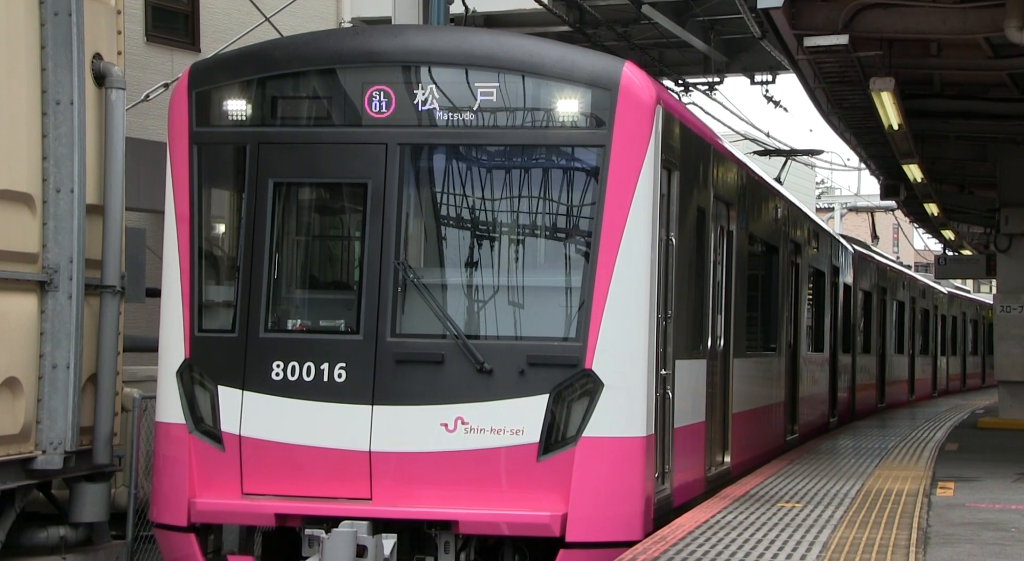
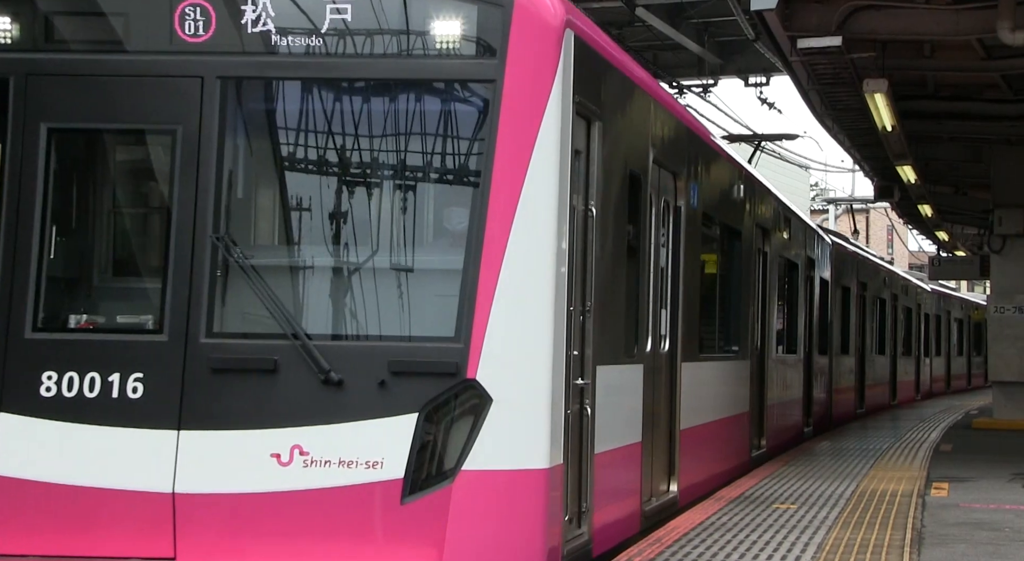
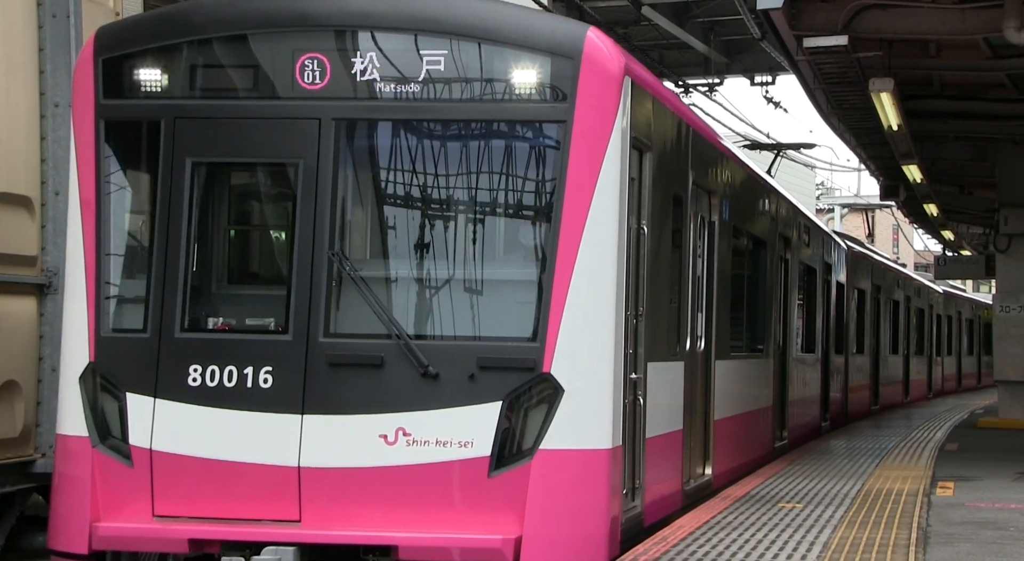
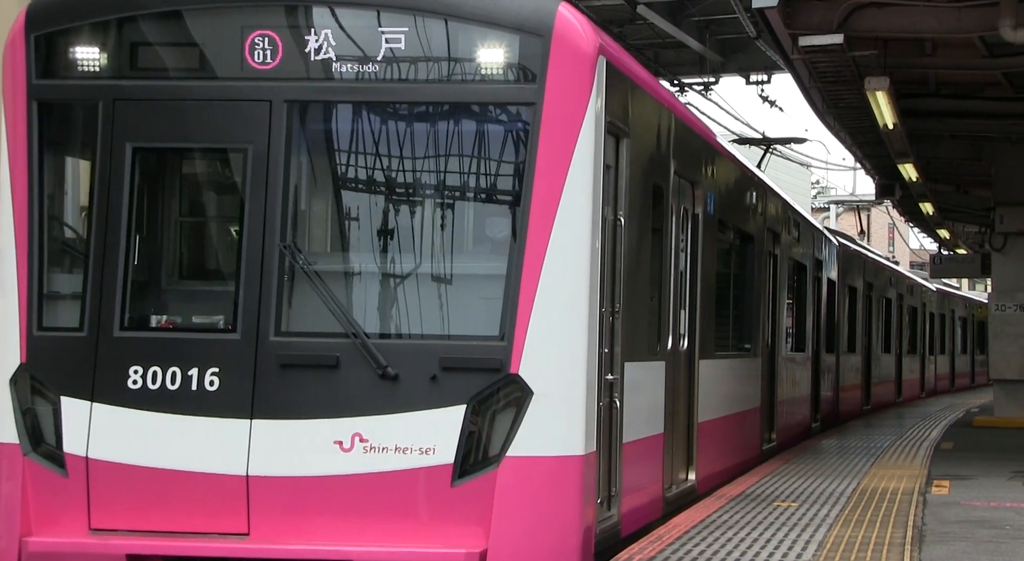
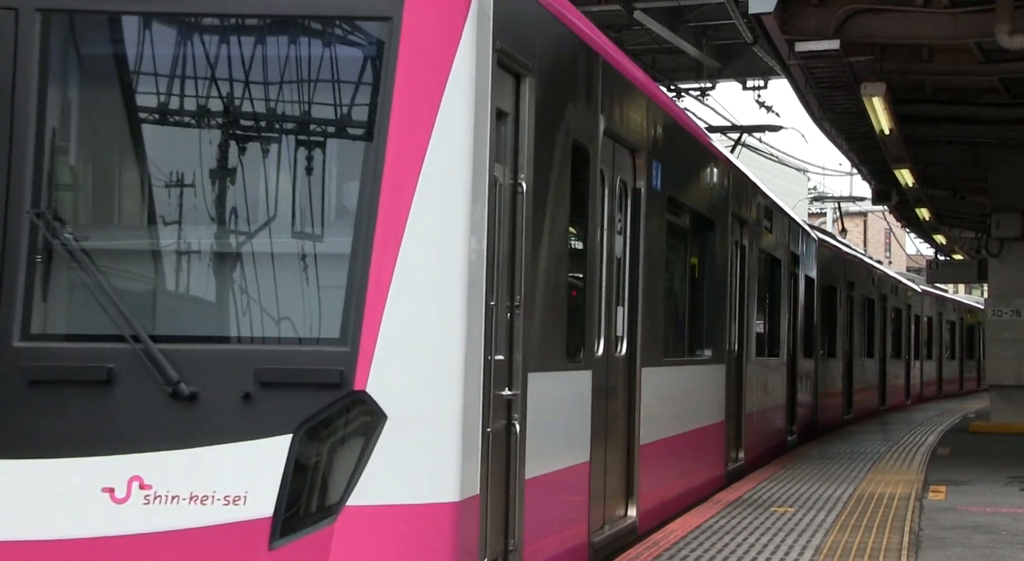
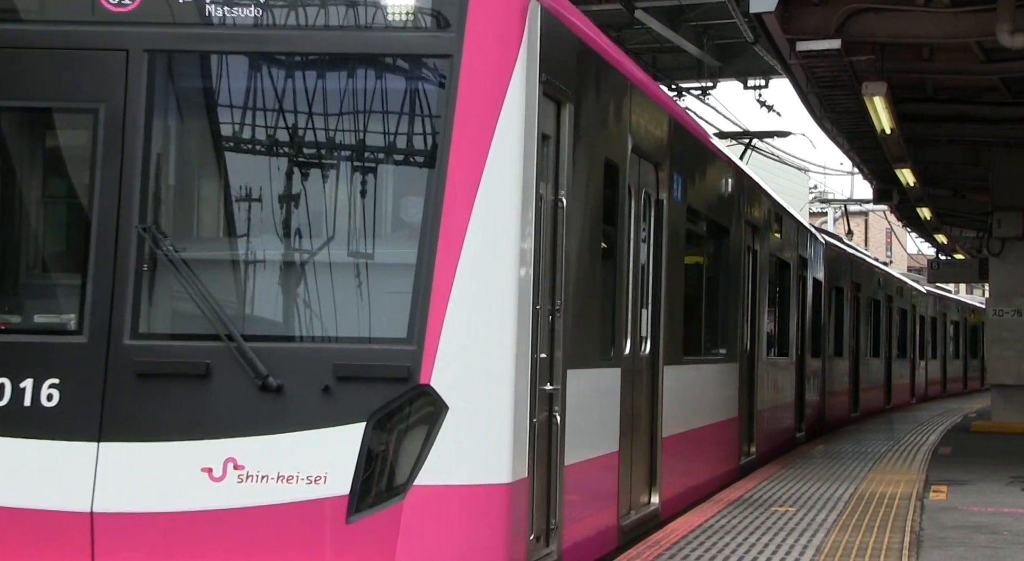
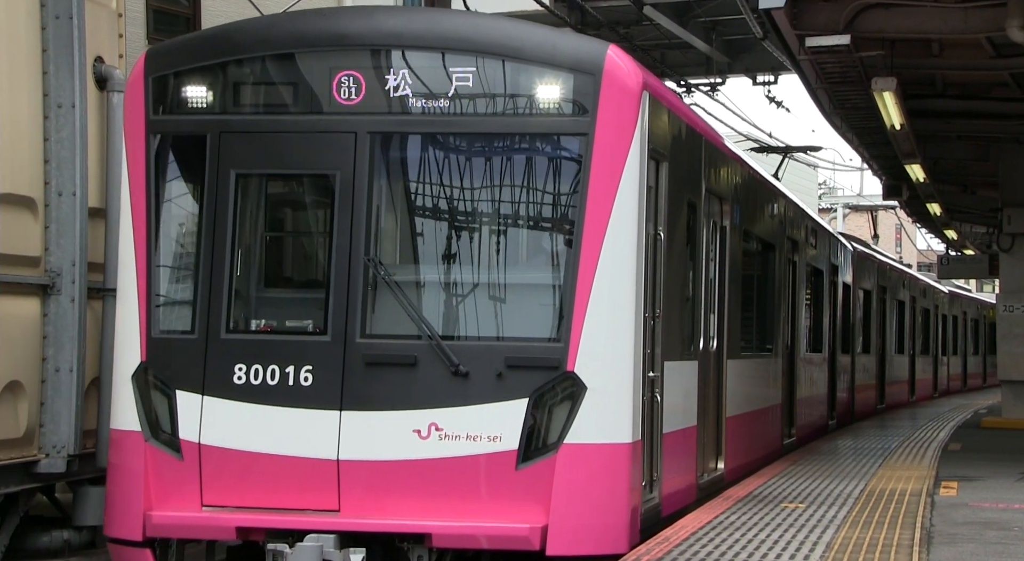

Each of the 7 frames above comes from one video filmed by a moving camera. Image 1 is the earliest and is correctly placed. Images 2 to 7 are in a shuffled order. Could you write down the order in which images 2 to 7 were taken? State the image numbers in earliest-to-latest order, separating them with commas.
7, 3, 4, 2, 6, 5
